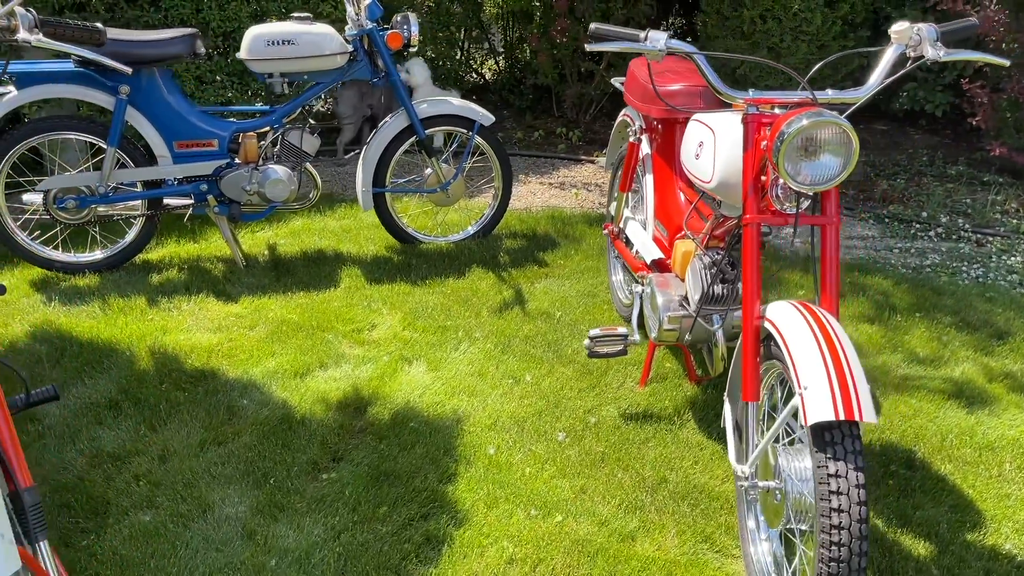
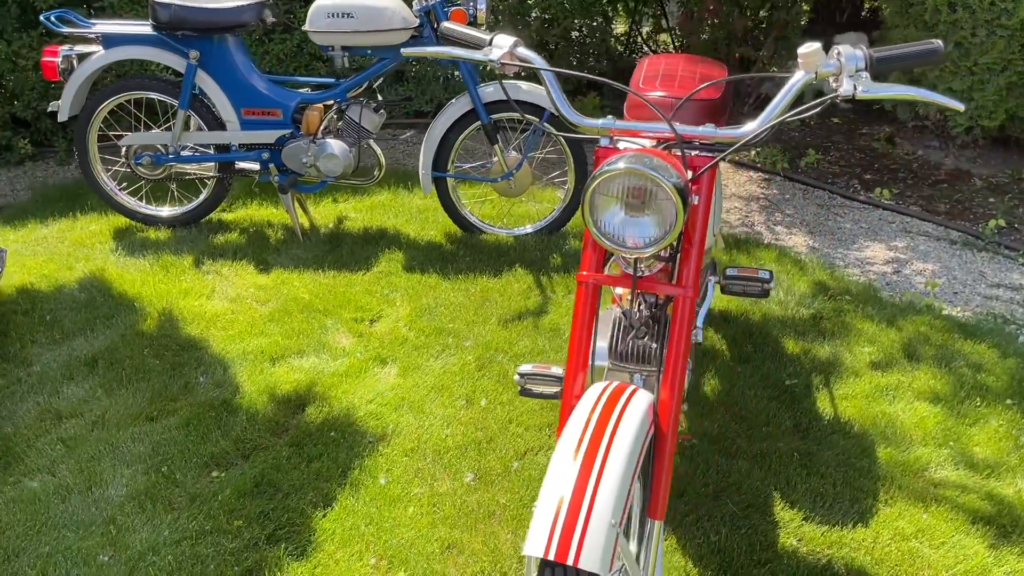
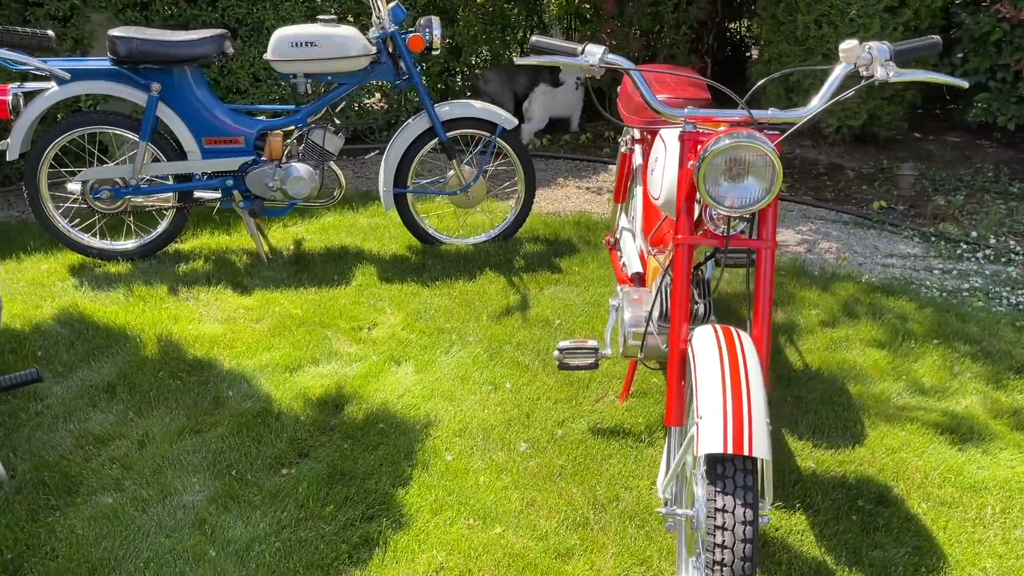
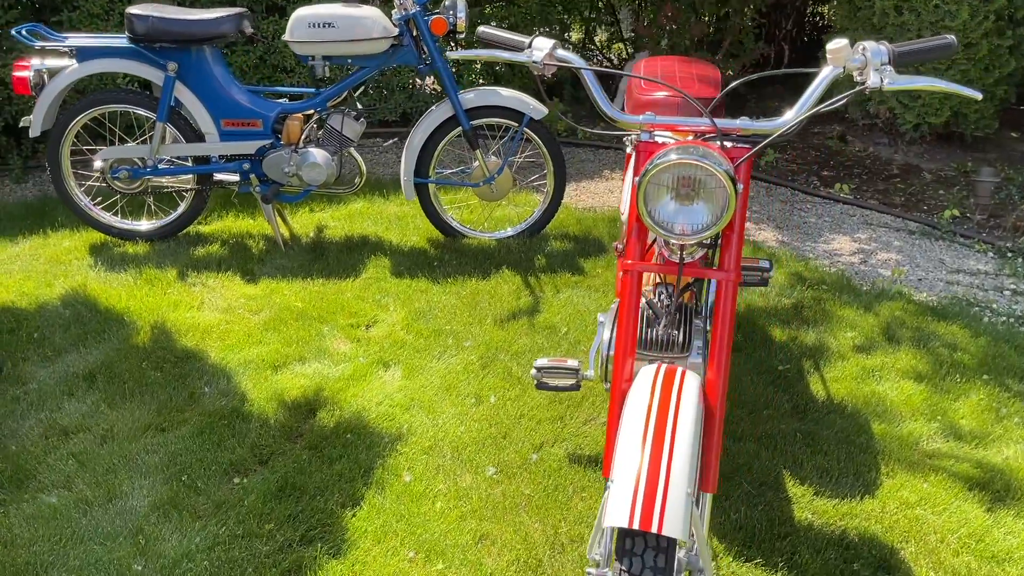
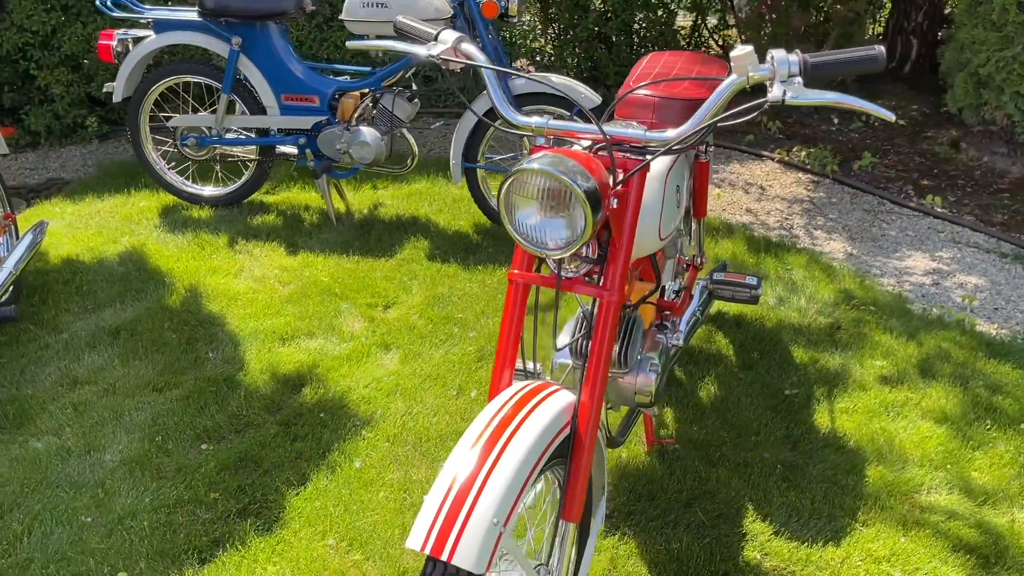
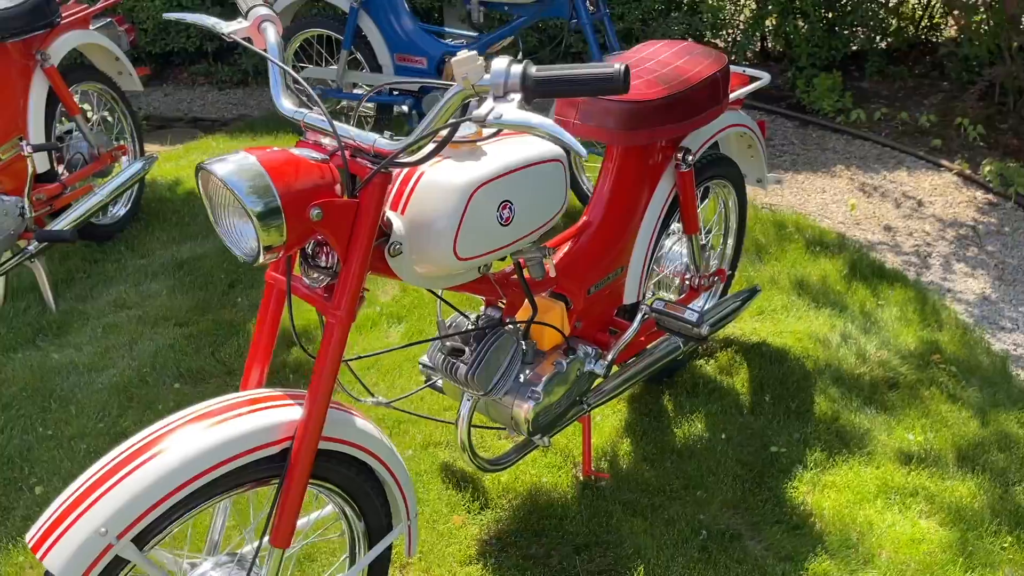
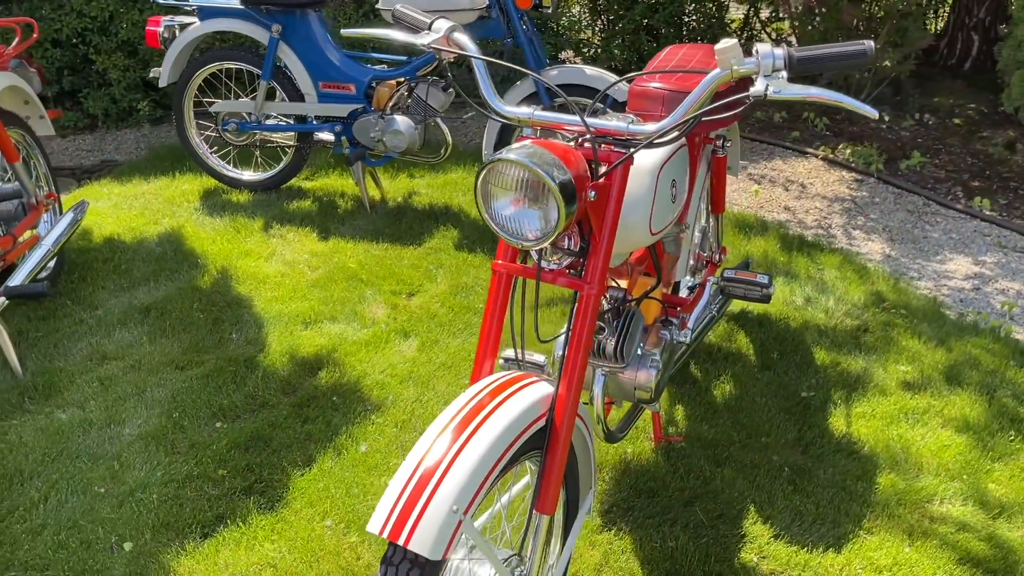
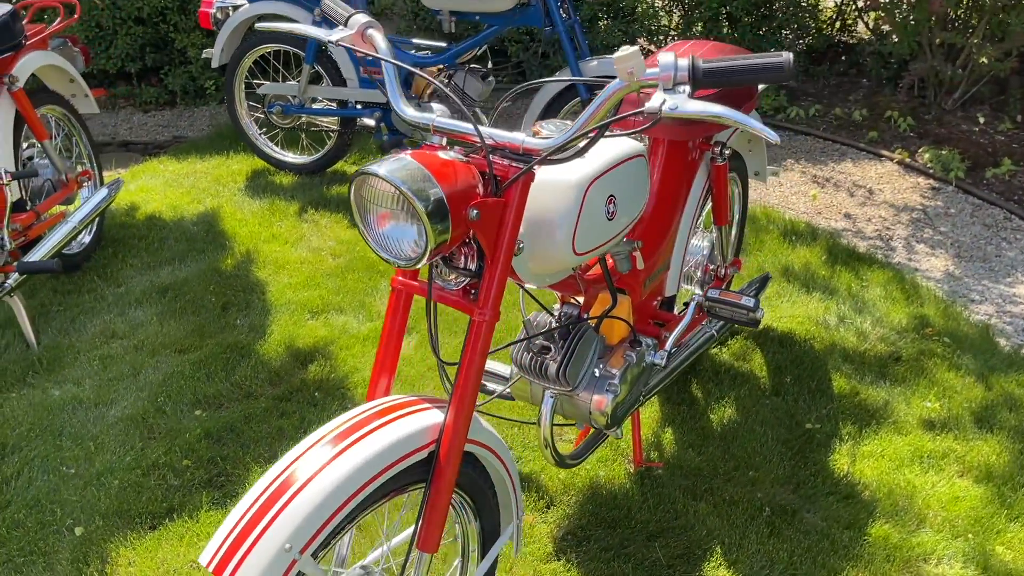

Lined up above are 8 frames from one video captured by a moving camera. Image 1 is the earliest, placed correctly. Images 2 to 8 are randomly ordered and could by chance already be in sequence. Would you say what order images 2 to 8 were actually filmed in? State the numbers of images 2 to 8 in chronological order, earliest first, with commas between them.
3, 4, 2, 5, 7, 8, 6
